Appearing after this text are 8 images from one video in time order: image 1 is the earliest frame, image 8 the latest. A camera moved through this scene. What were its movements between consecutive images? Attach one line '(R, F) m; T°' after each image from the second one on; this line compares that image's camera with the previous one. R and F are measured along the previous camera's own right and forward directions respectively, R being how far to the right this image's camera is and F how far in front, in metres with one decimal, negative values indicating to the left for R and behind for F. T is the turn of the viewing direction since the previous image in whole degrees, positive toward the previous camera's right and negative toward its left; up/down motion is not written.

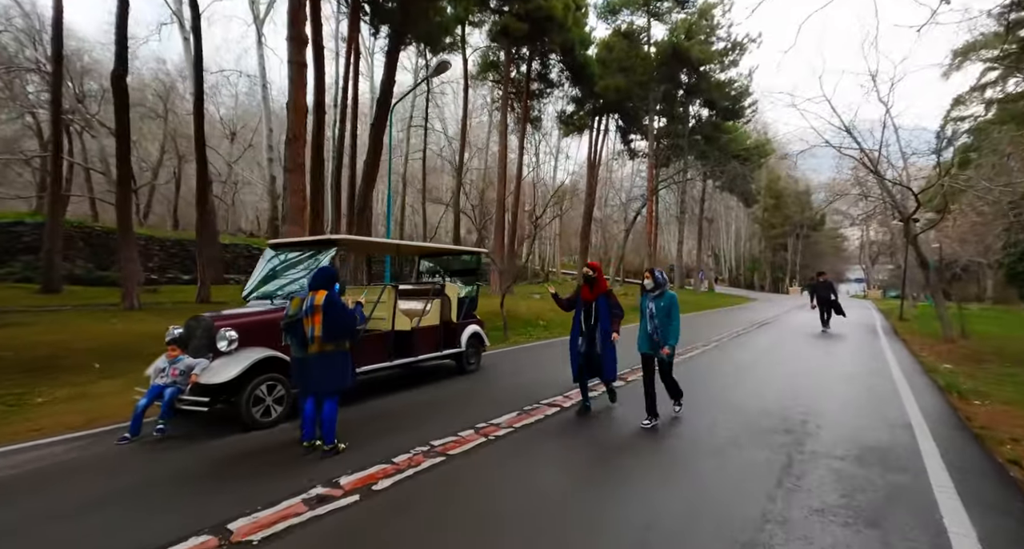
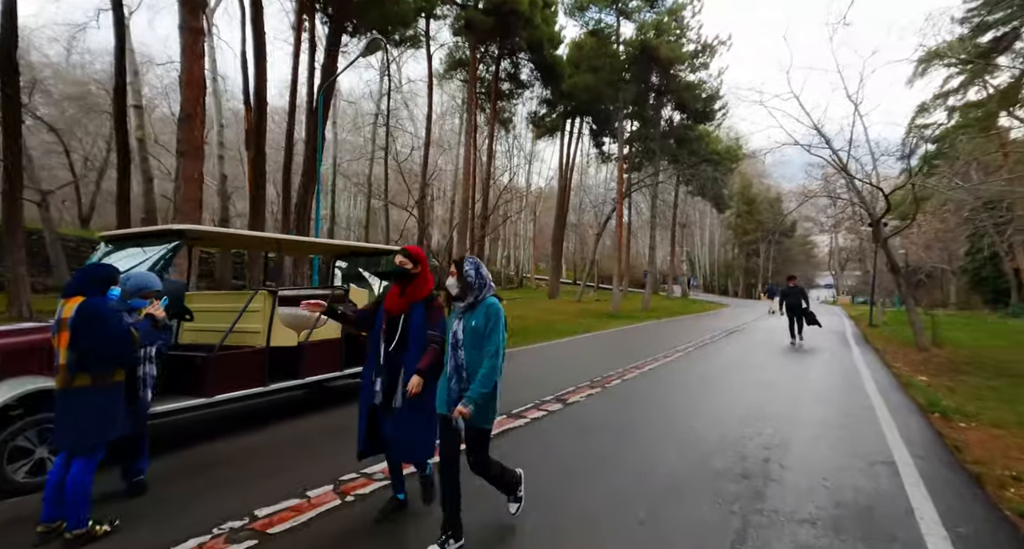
(+0.6, +0.9) m; +3°
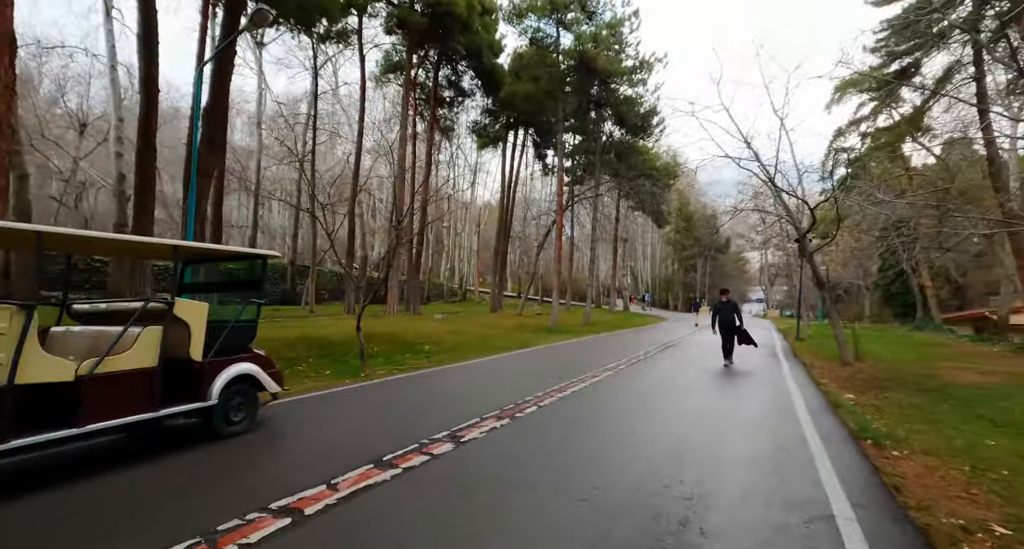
(+0.6, +0.8) m; +6°
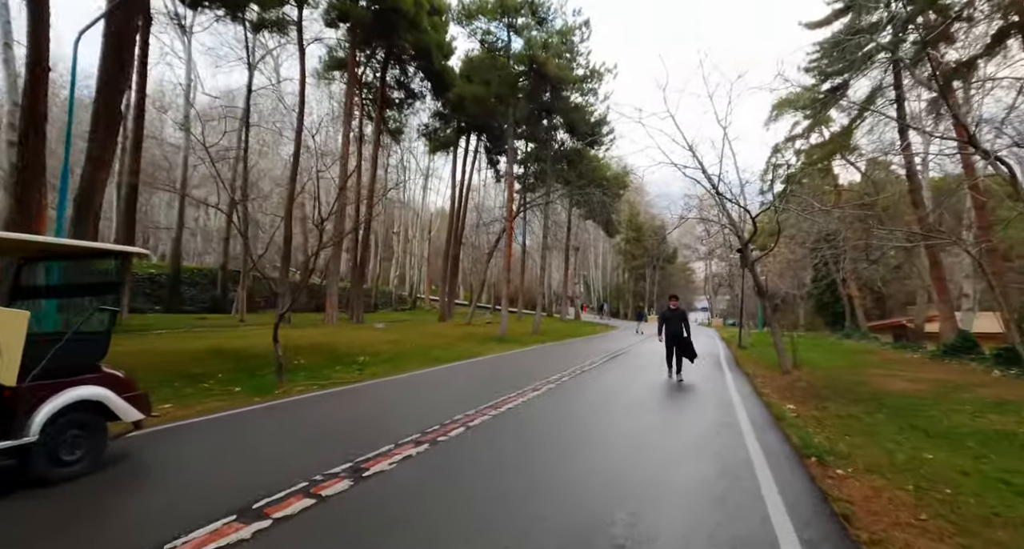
(+0.3, +0.5) m; +6°
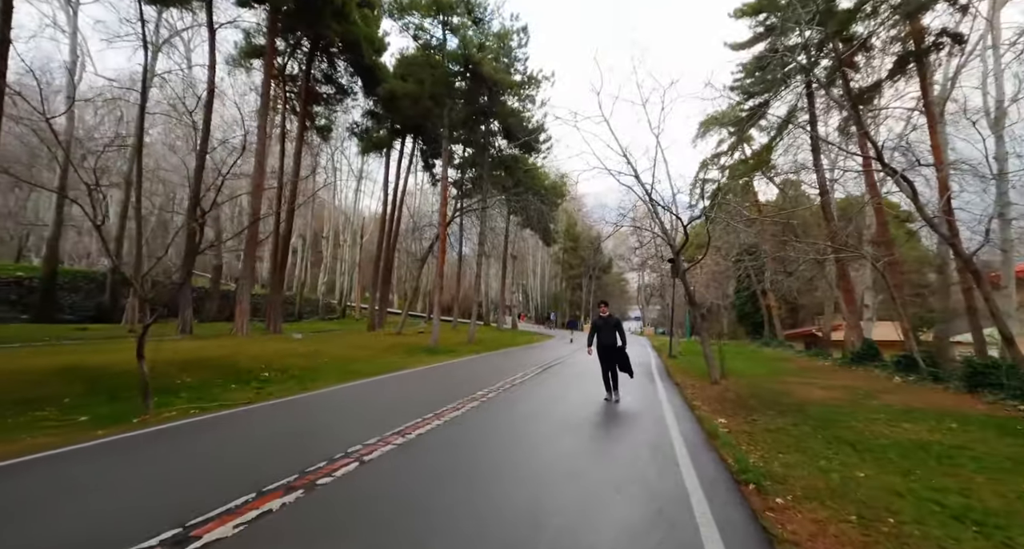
(+0.3, +0.7) m; +8°
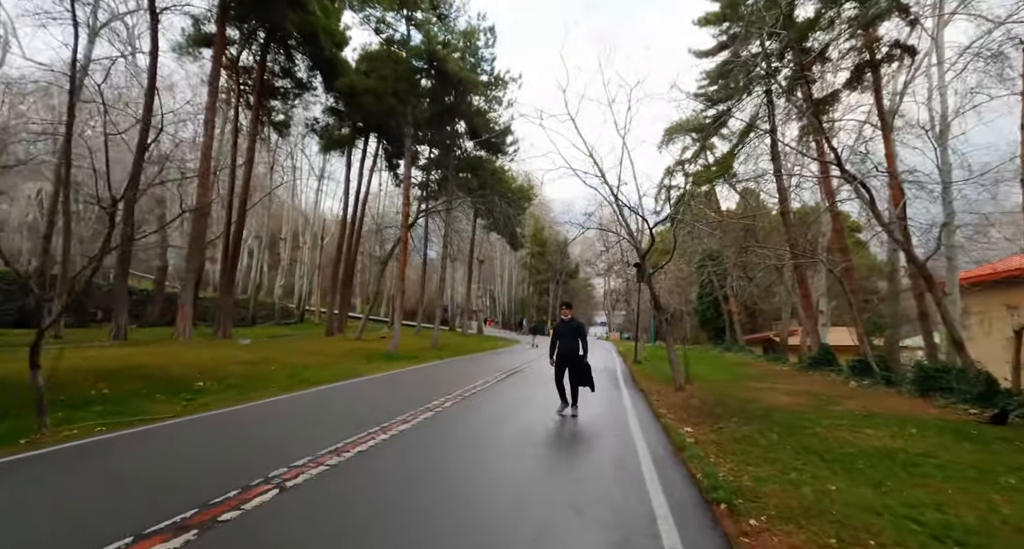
(+0.1, +0.5) m; +4°
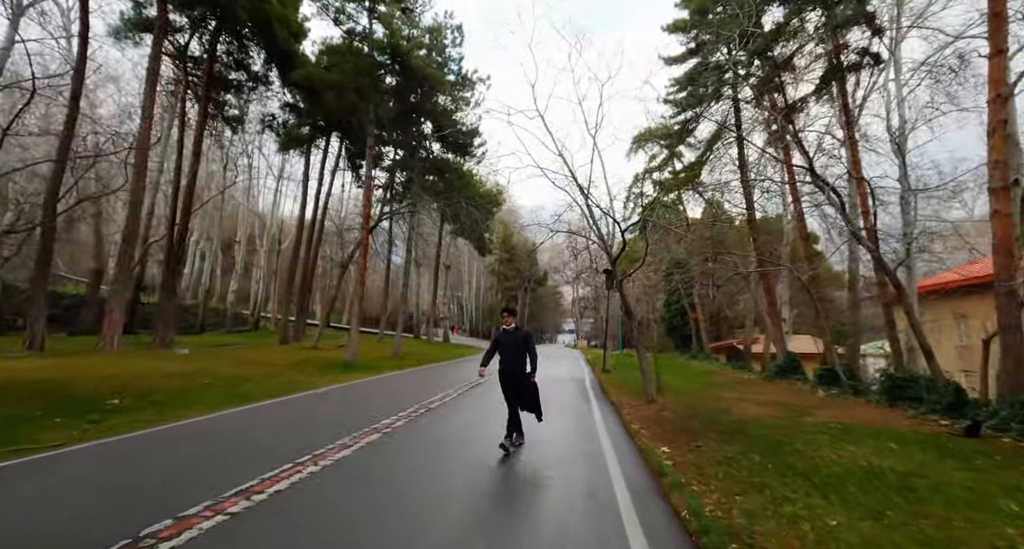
(+0.1, +0.7) m; +4°
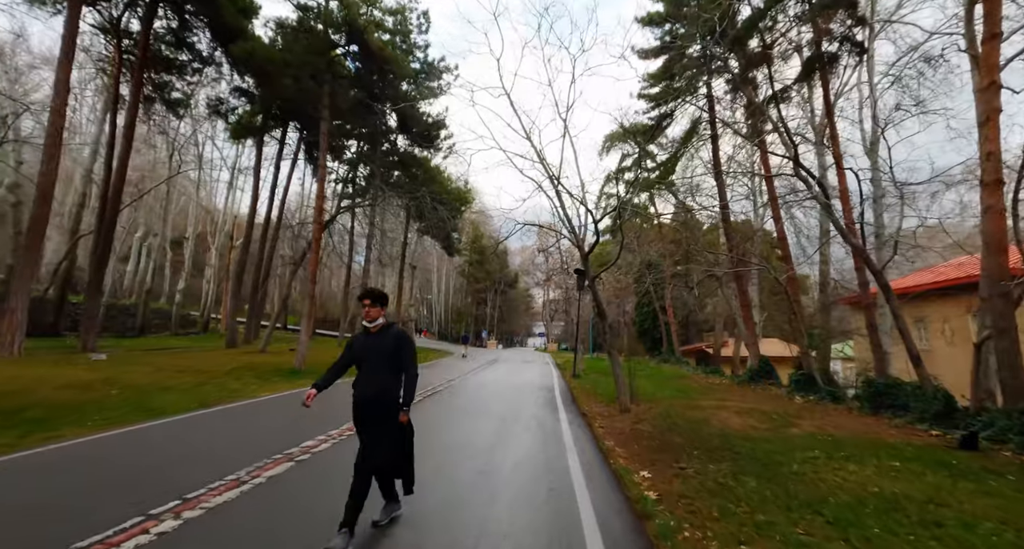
(+0.2, +1.1) m; +4°
